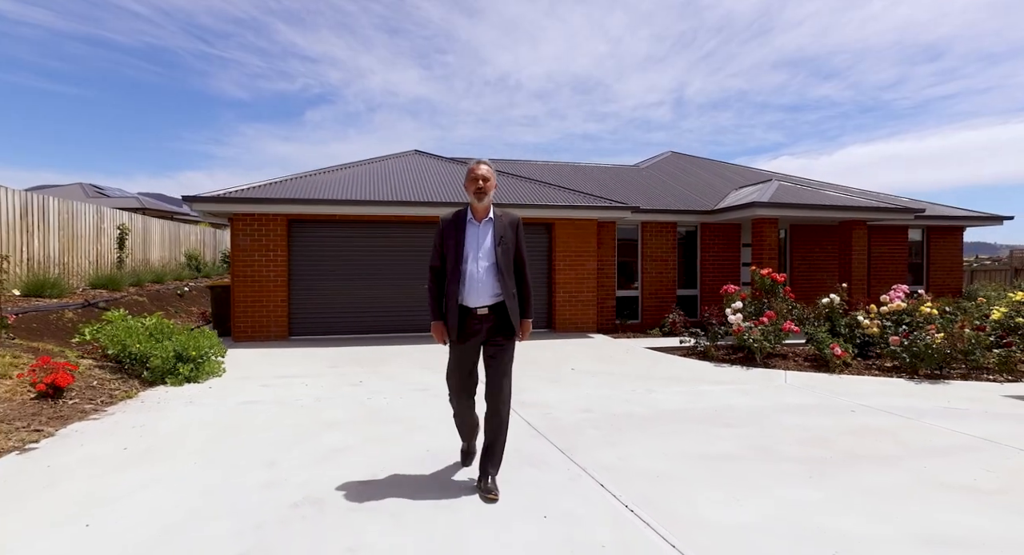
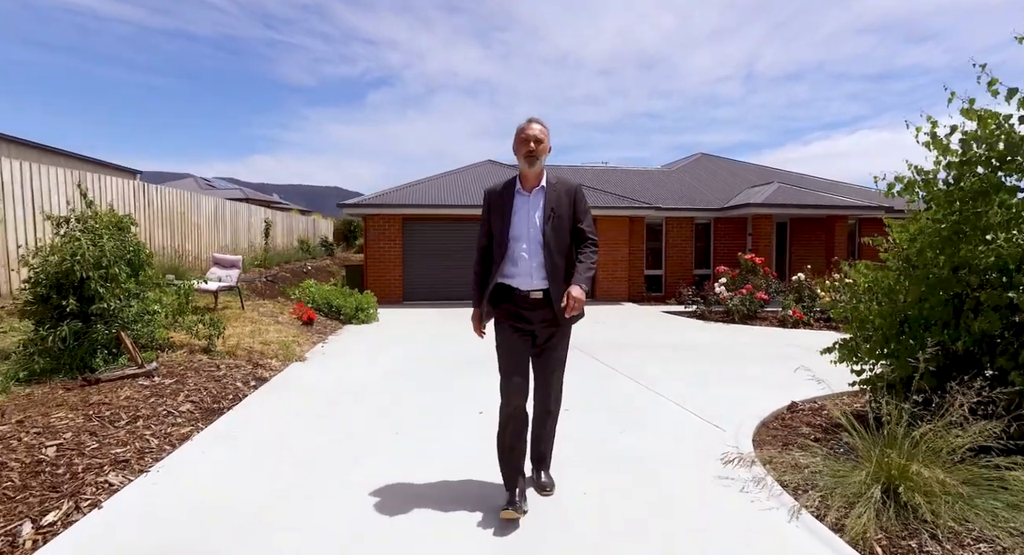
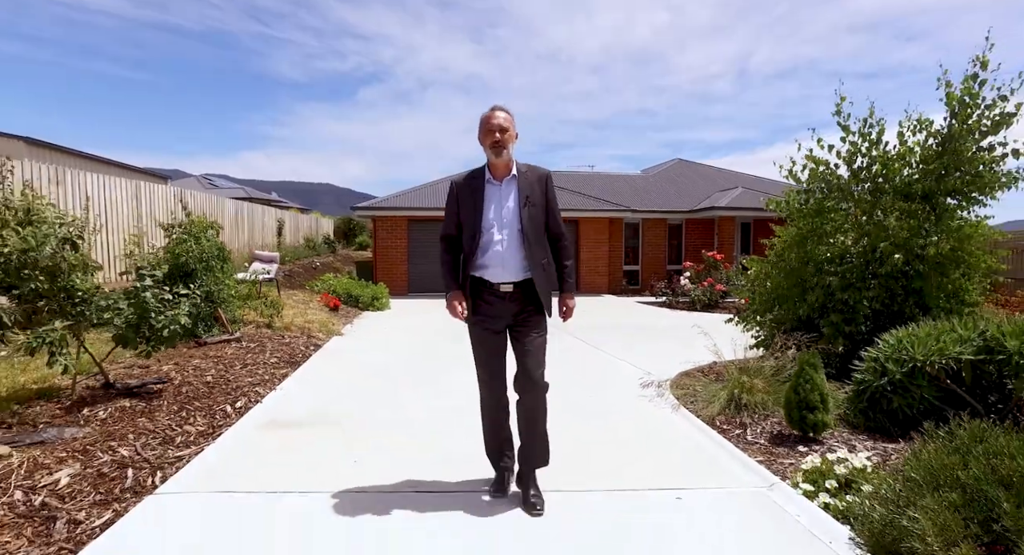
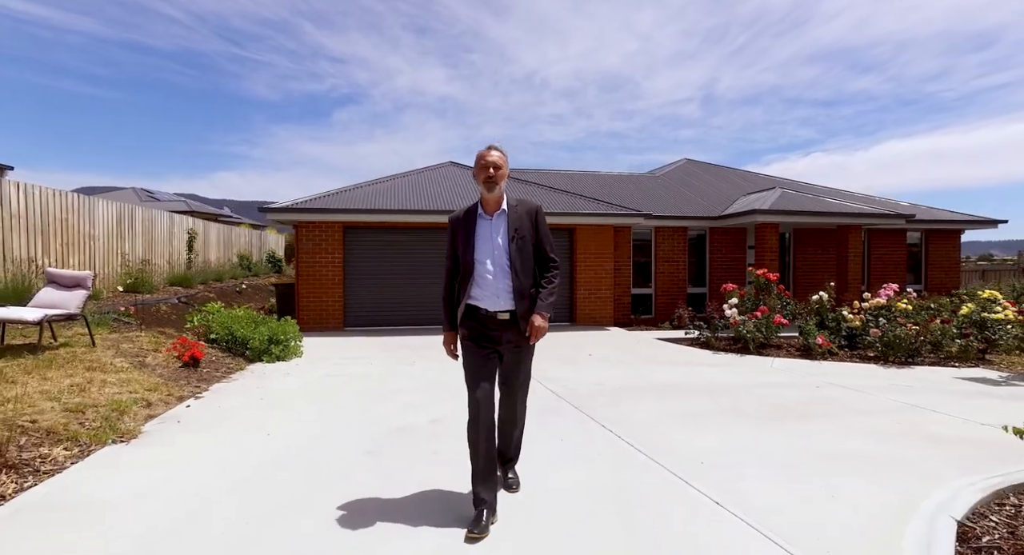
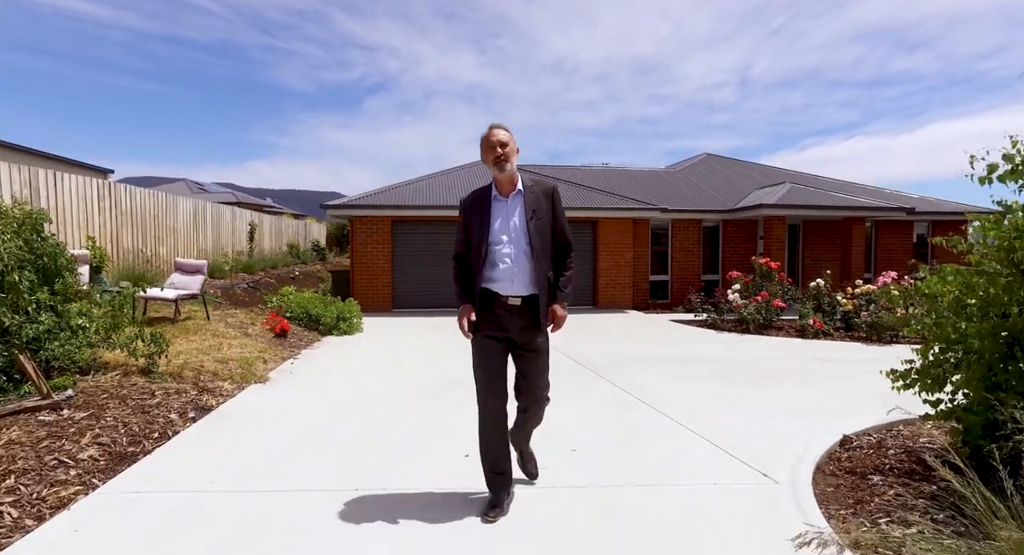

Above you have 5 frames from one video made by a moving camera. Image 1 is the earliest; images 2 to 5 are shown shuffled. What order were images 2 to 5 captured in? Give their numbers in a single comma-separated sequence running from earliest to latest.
4, 5, 2, 3
